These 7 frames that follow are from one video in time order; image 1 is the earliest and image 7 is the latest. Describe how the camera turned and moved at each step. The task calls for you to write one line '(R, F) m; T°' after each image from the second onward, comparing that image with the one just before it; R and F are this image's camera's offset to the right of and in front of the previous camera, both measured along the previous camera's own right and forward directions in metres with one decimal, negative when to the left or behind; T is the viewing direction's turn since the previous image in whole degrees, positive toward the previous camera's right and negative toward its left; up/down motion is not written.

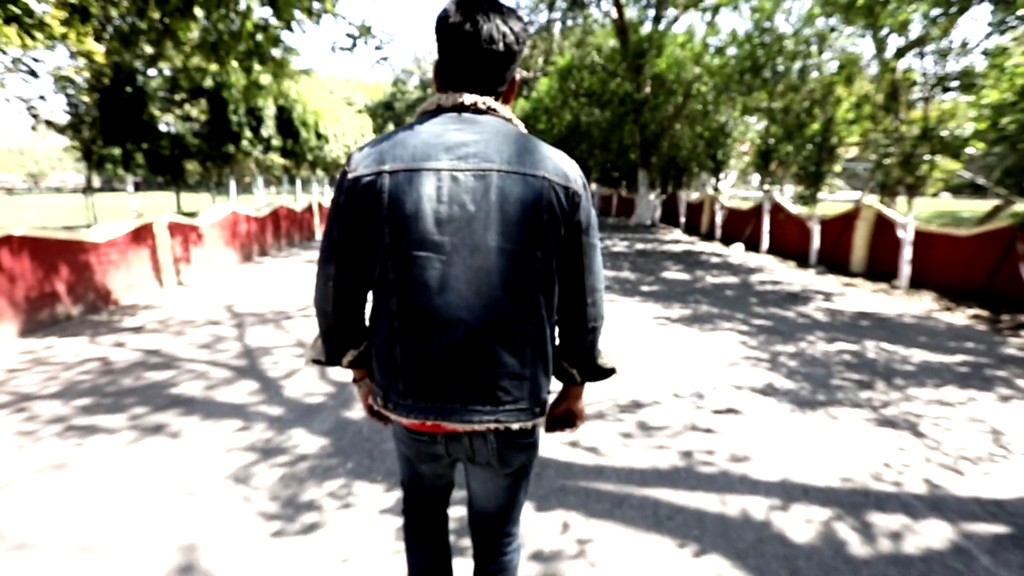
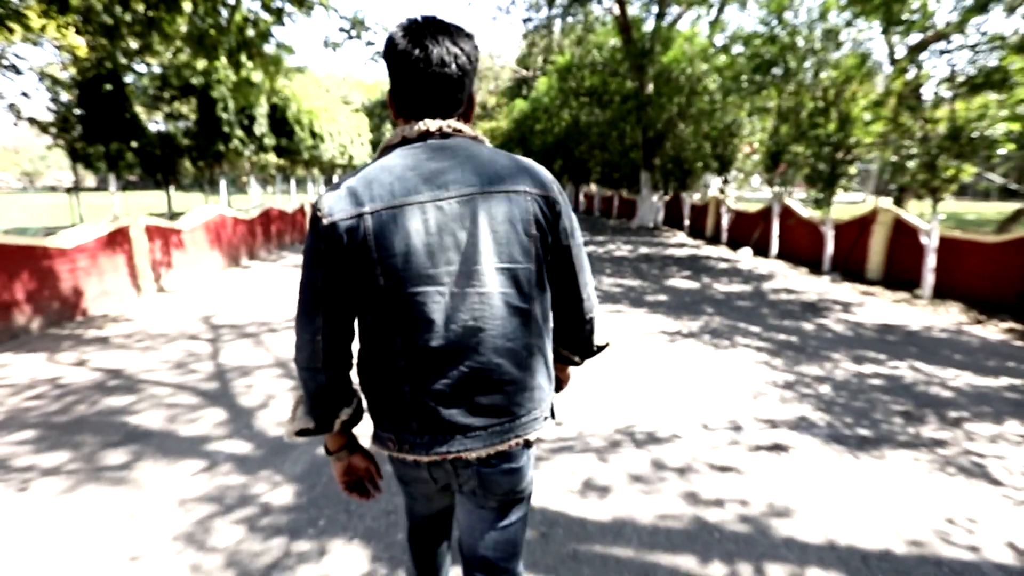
(0.0, +0.6) m; 0°
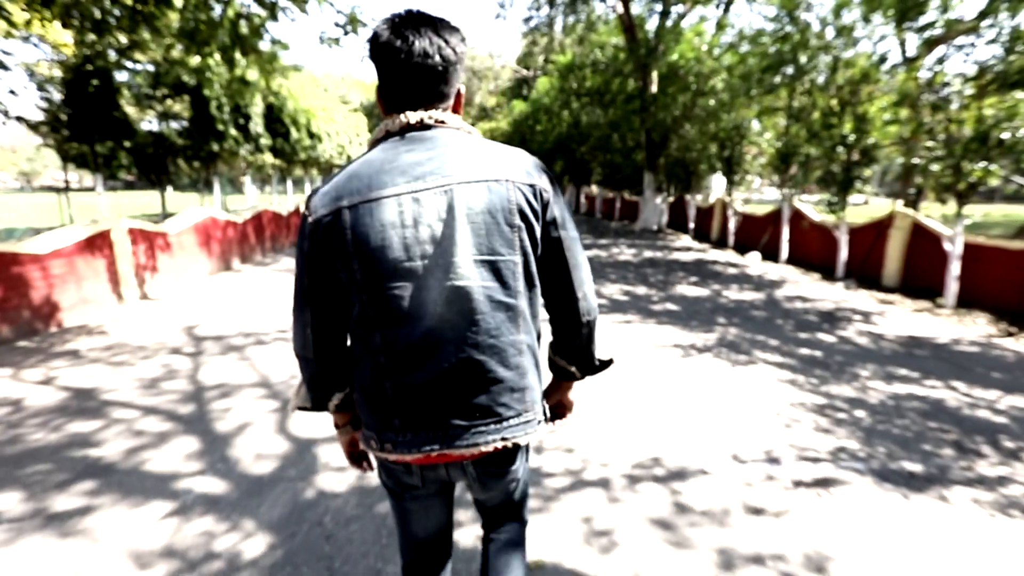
(0.0, +0.5) m; 0°
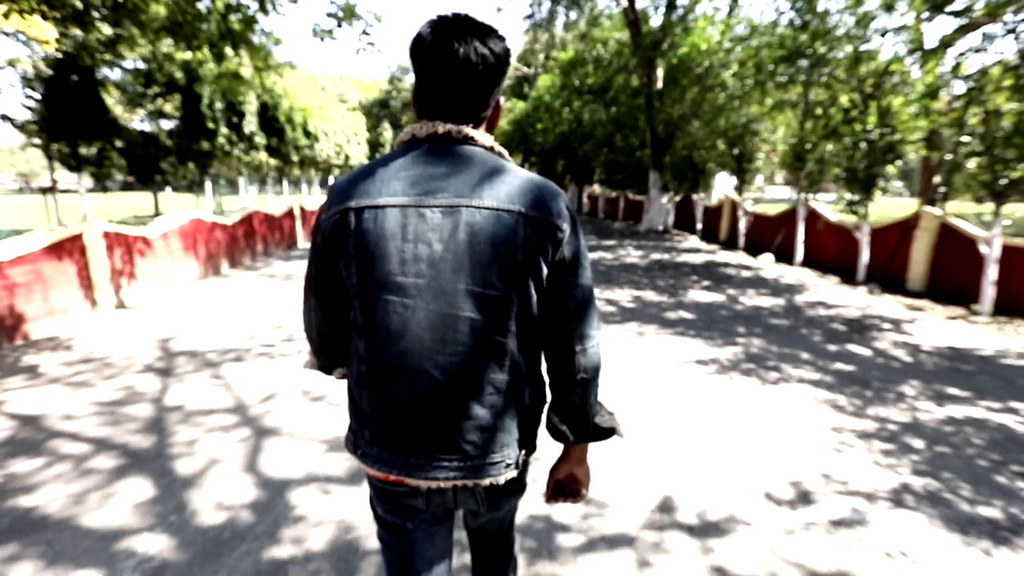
(0.0, +0.6) m; 0°
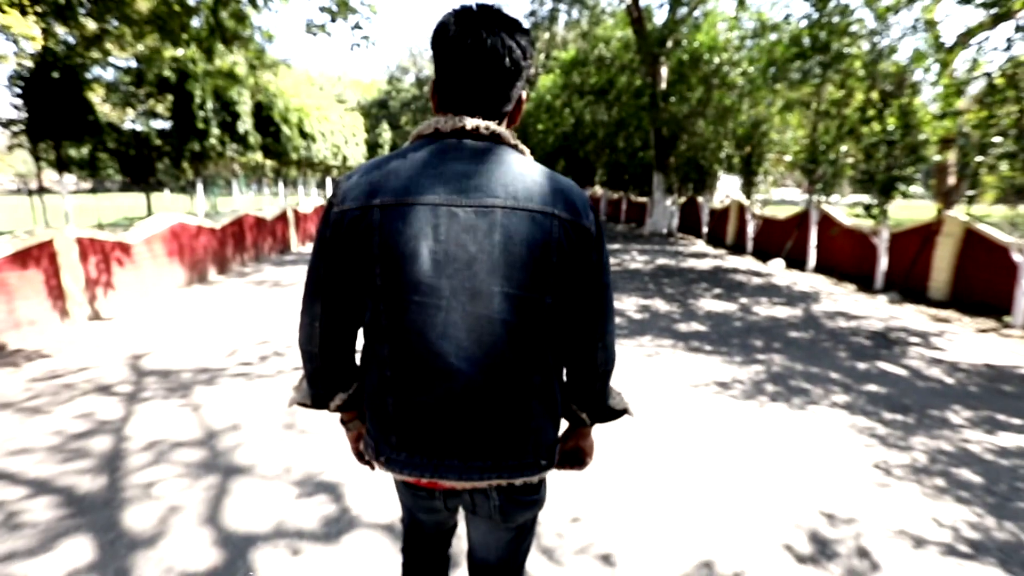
(0.0, +0.5) m; 0°
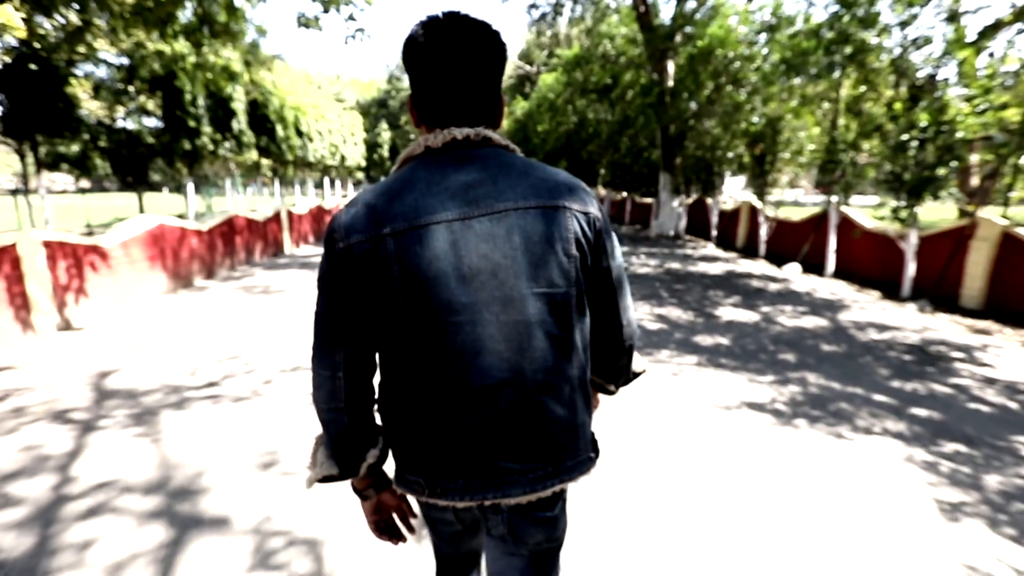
(-0.1, +0.6) m; 0°
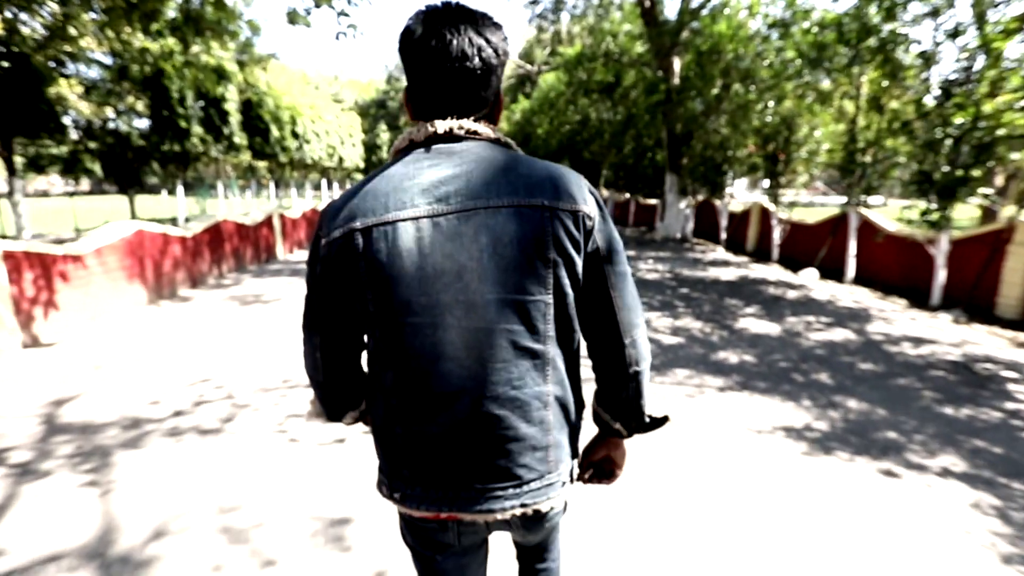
(0.0, +0.6) m; 0°
